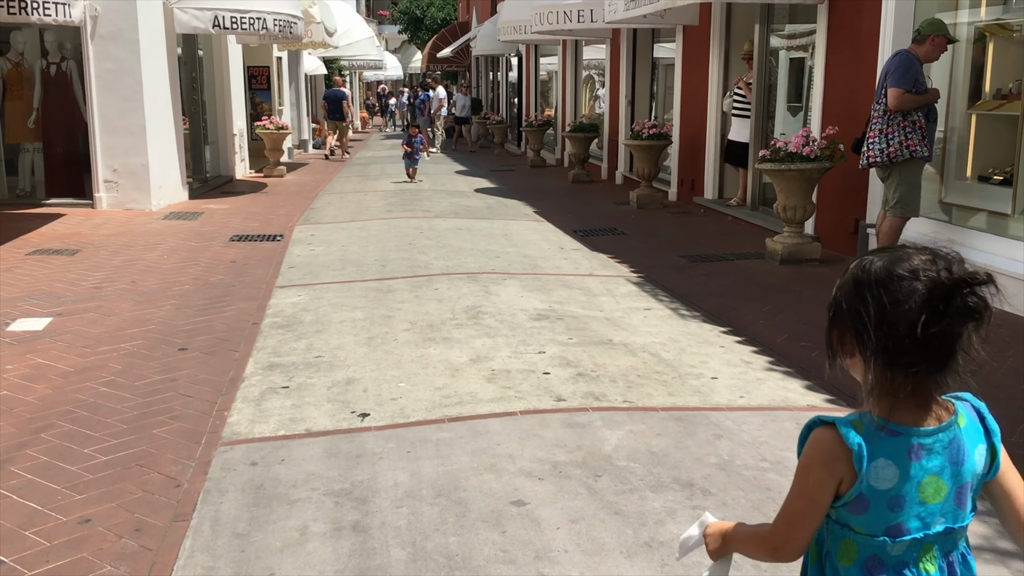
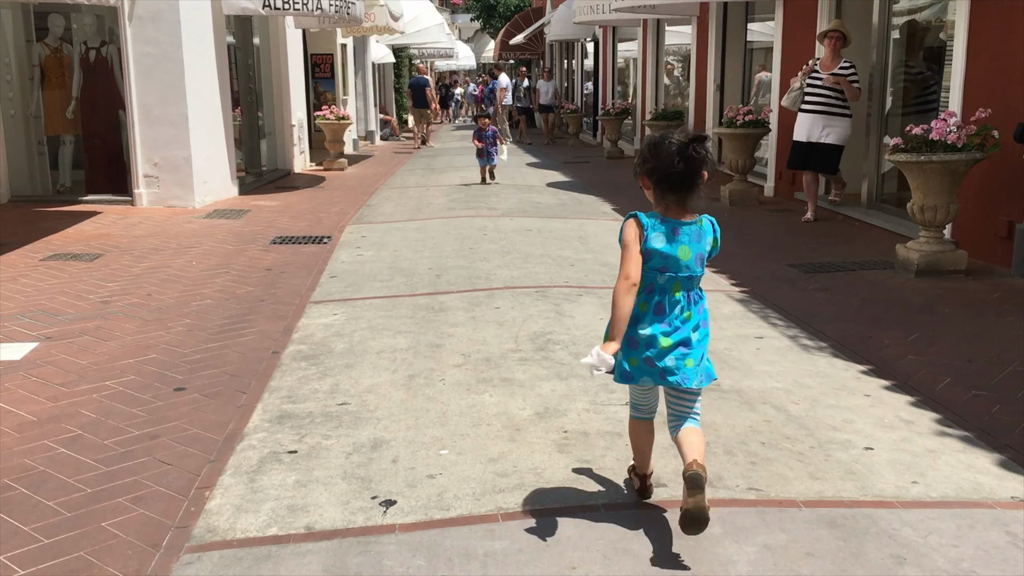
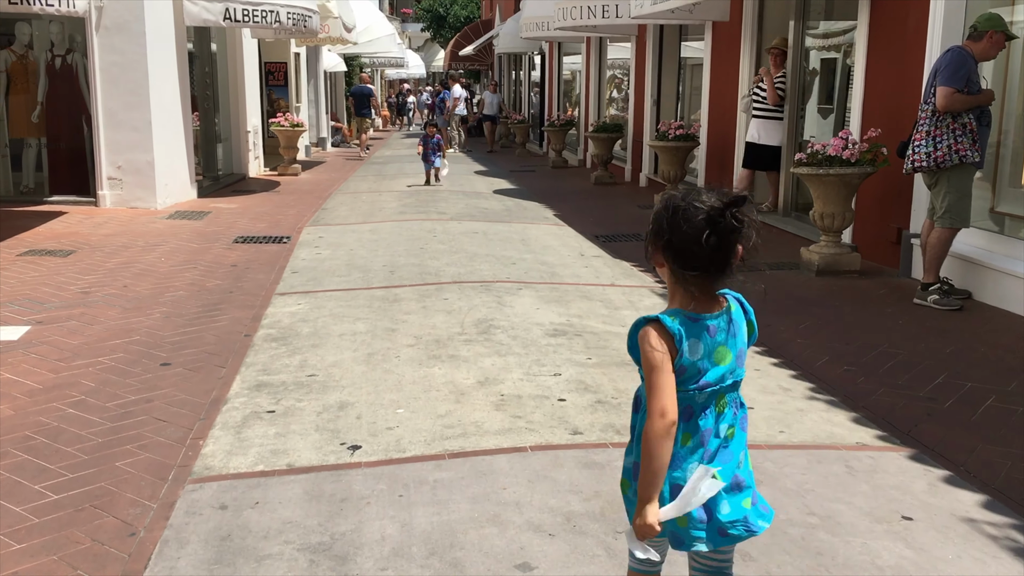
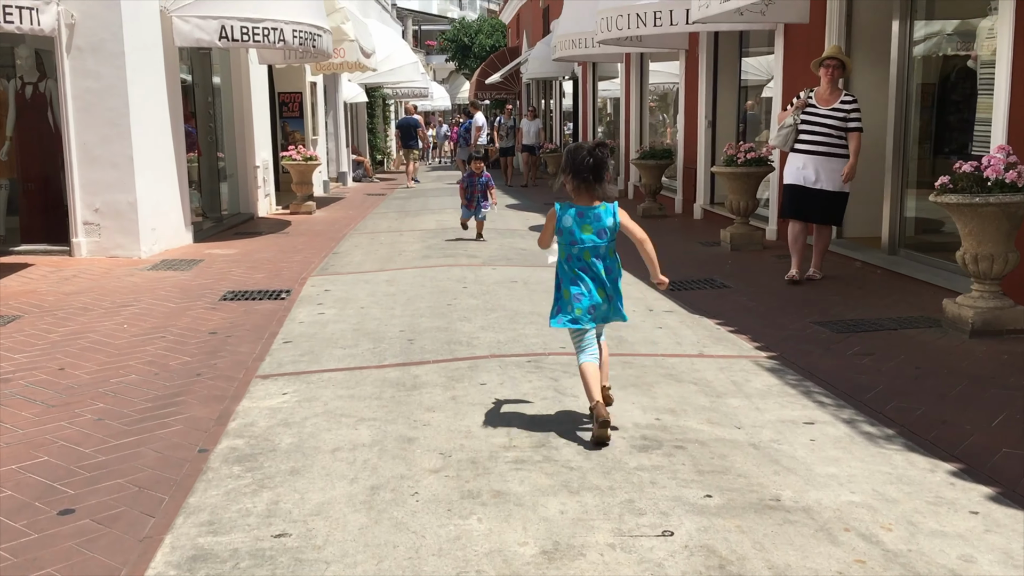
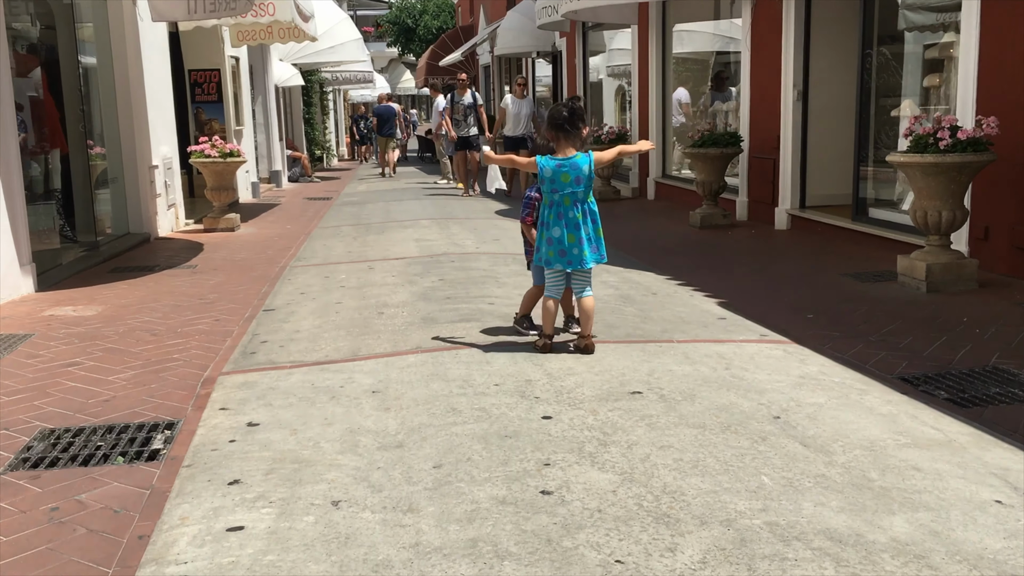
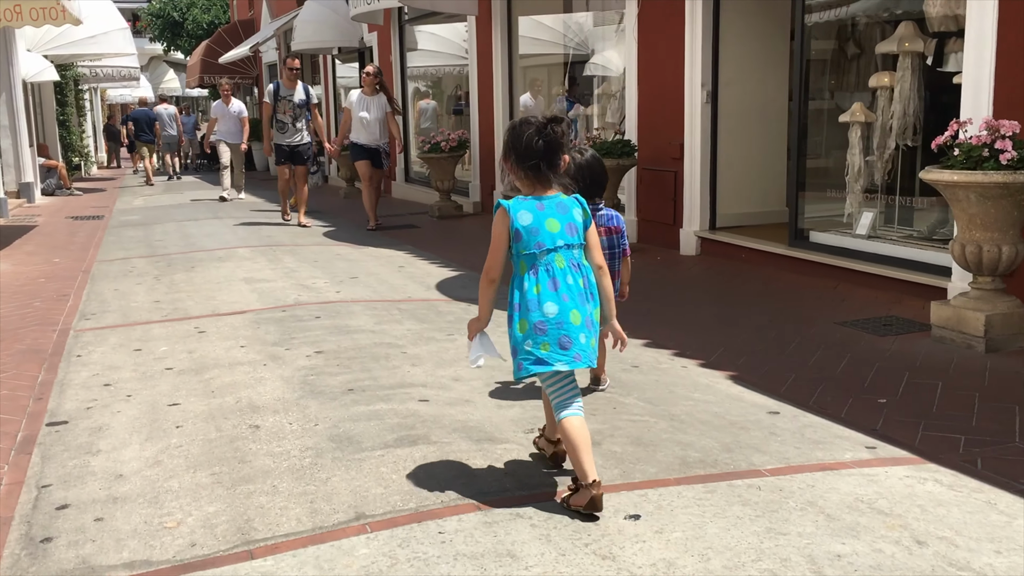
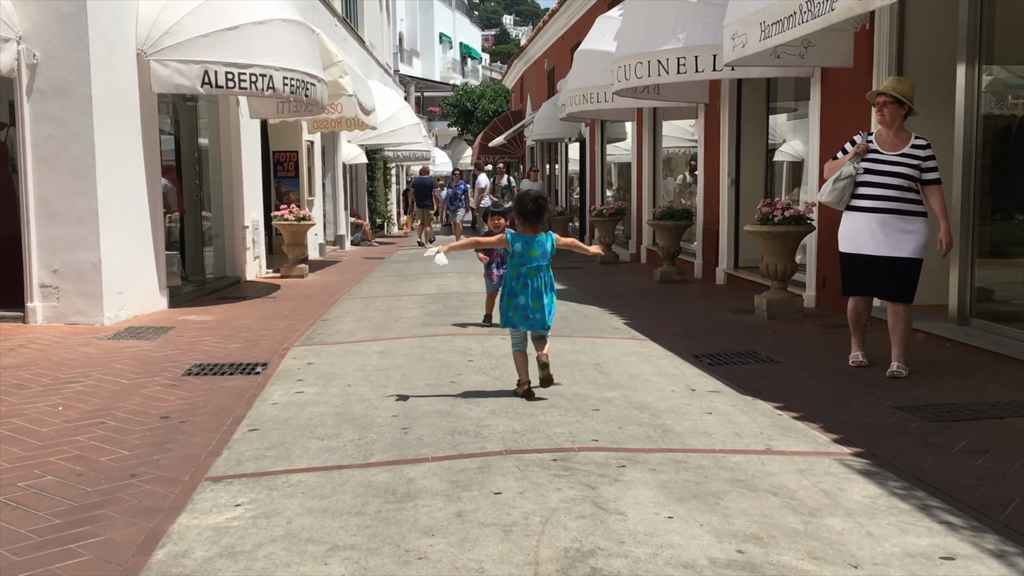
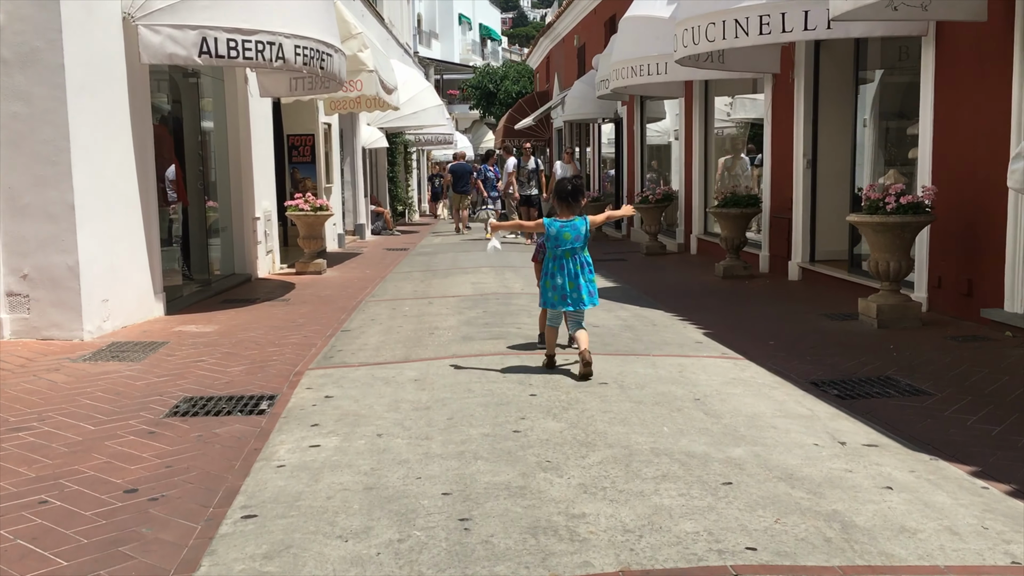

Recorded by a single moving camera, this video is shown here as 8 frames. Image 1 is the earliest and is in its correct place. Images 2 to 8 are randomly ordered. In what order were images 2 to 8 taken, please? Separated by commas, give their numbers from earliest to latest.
3, 2, 4, 7, 8, 5, 6
